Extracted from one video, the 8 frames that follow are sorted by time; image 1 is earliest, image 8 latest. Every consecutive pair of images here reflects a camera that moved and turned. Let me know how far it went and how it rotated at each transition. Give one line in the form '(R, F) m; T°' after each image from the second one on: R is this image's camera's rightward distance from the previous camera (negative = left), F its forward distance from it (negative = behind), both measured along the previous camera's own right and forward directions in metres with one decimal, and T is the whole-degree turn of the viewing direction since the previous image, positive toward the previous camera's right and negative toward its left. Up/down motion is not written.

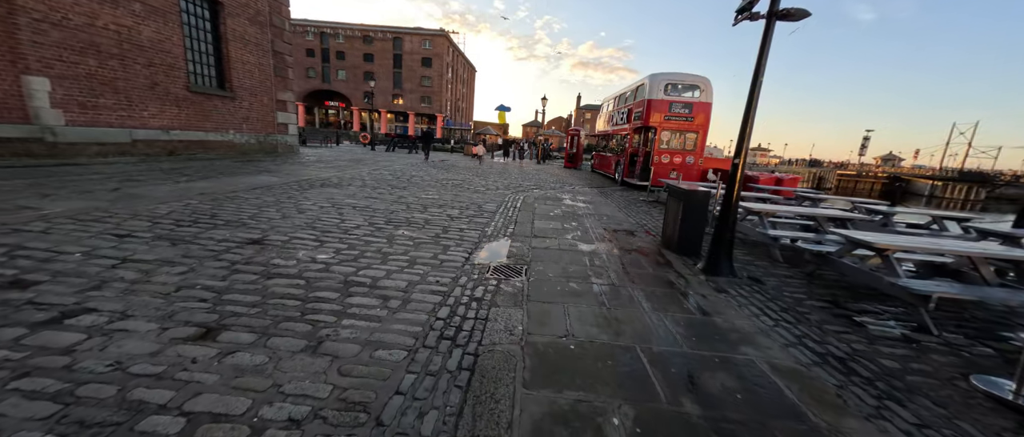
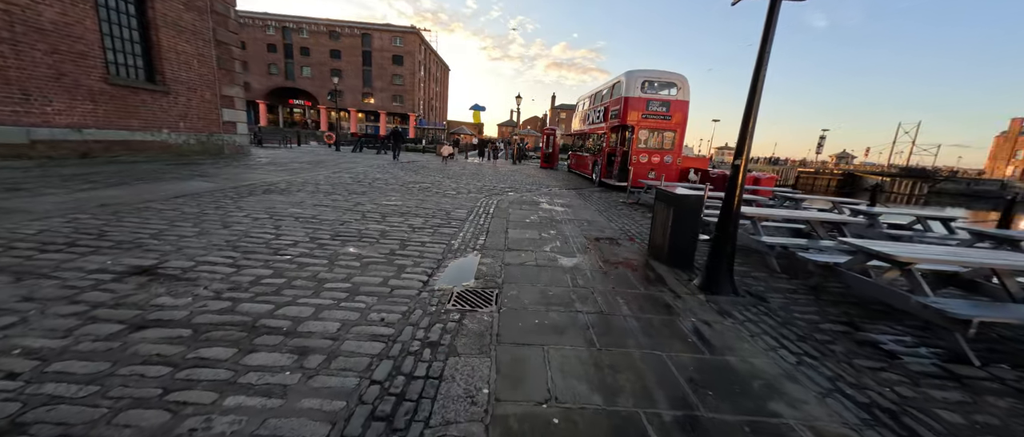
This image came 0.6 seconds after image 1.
(+0.1, +0.8) m; +4°
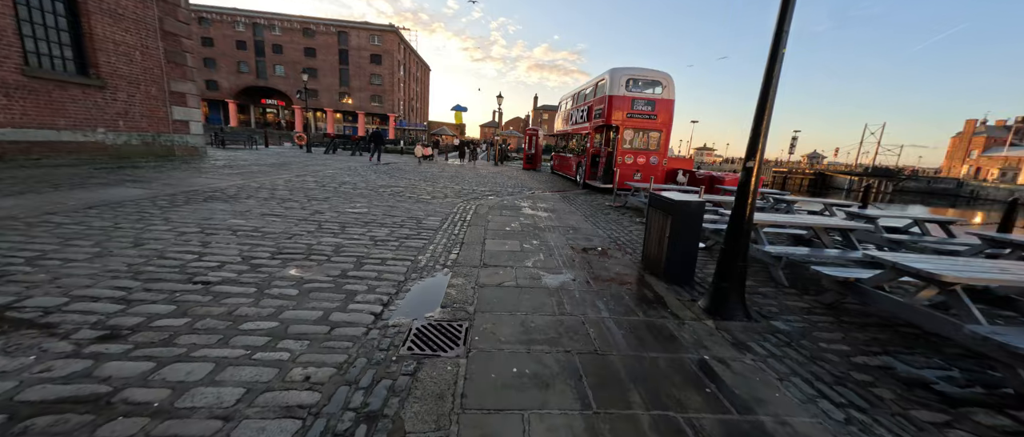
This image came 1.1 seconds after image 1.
(+0.1, +0.7) m; +3°
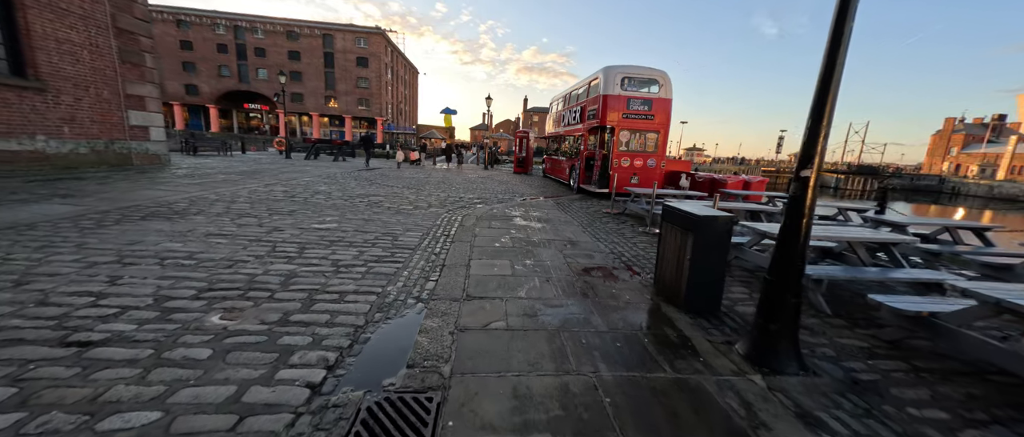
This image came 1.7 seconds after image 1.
(0.0, +0.8) m; +1°
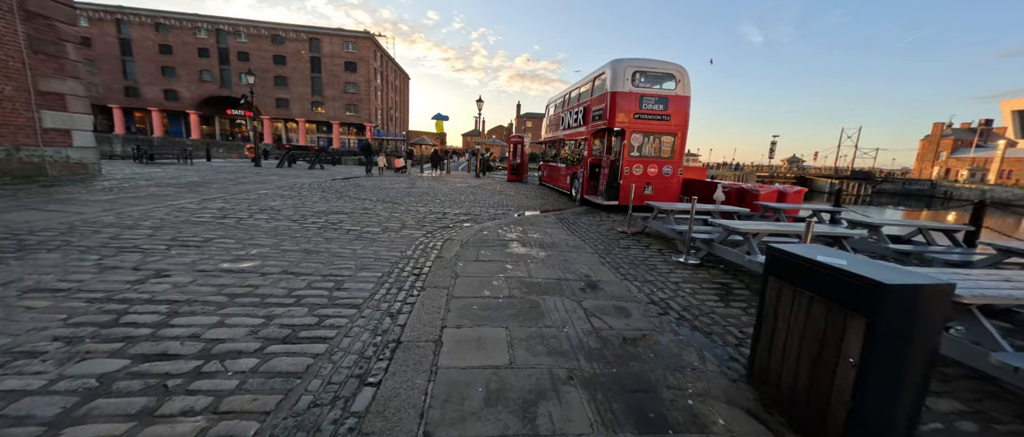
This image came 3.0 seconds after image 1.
(0.0, +1.8) m; +1°
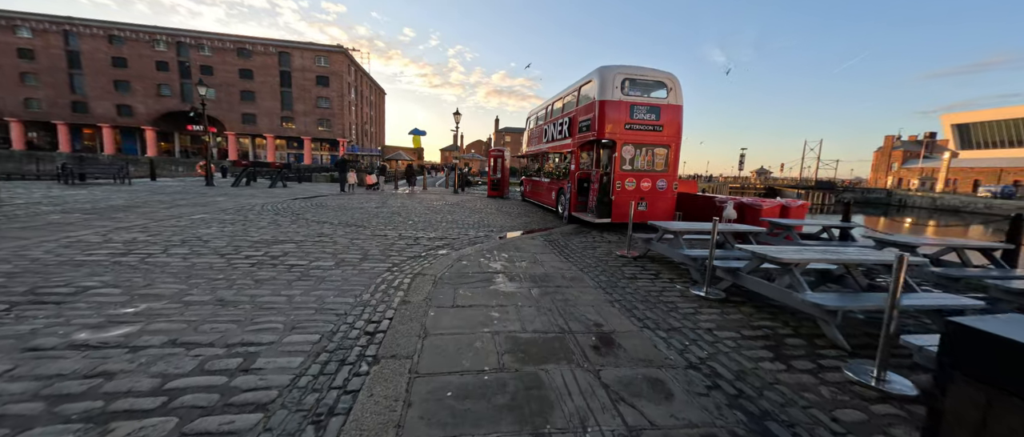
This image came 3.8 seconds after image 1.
(-0.1, +1.1) m; +3°
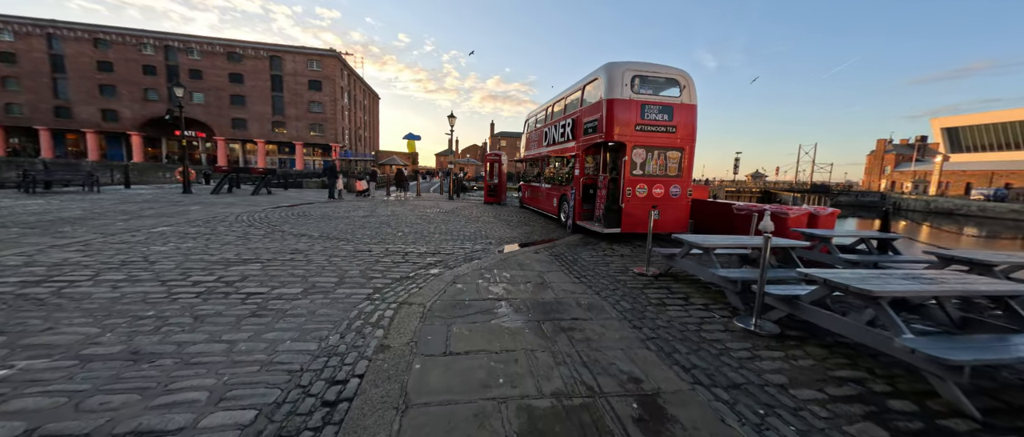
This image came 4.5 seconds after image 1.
(-0.1, +0.9) m; +1°
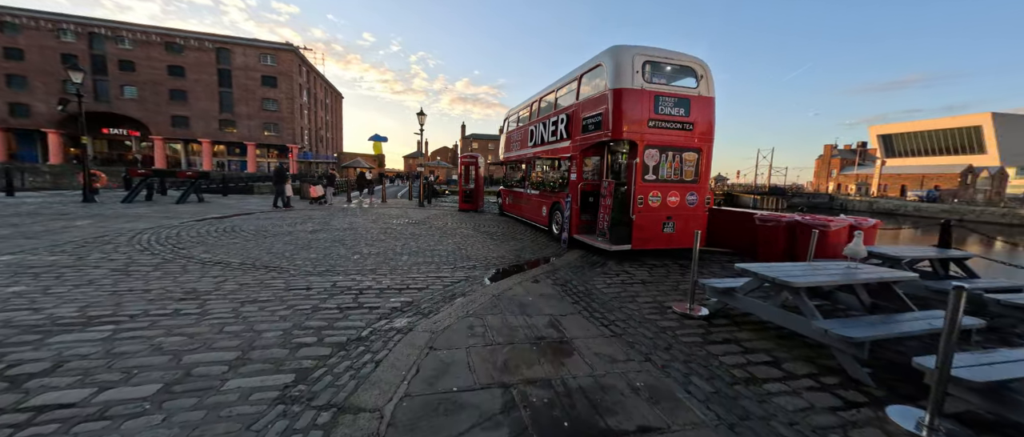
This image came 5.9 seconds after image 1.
(-0.4, +1.7) m; +5°
